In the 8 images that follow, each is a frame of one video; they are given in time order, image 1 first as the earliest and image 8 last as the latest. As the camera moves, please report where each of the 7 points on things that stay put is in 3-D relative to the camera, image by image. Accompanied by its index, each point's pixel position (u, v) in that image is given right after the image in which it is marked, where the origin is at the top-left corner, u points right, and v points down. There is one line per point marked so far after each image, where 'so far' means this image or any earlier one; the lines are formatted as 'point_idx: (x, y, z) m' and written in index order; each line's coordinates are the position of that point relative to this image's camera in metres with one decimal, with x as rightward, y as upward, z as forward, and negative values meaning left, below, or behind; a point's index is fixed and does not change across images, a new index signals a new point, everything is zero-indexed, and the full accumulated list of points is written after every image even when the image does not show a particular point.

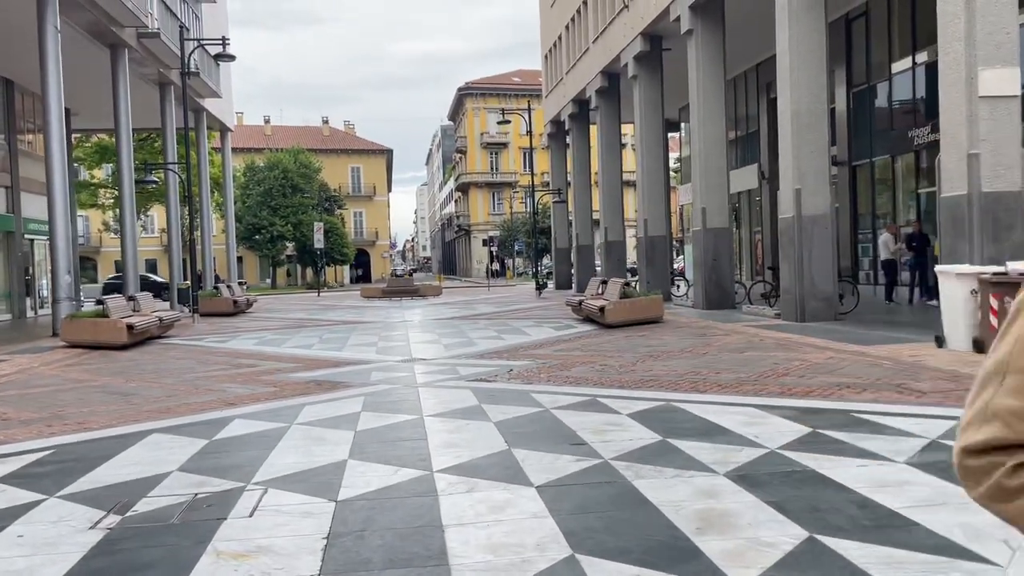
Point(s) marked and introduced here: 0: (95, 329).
0: (-7.3, -0.7, +14.8) m
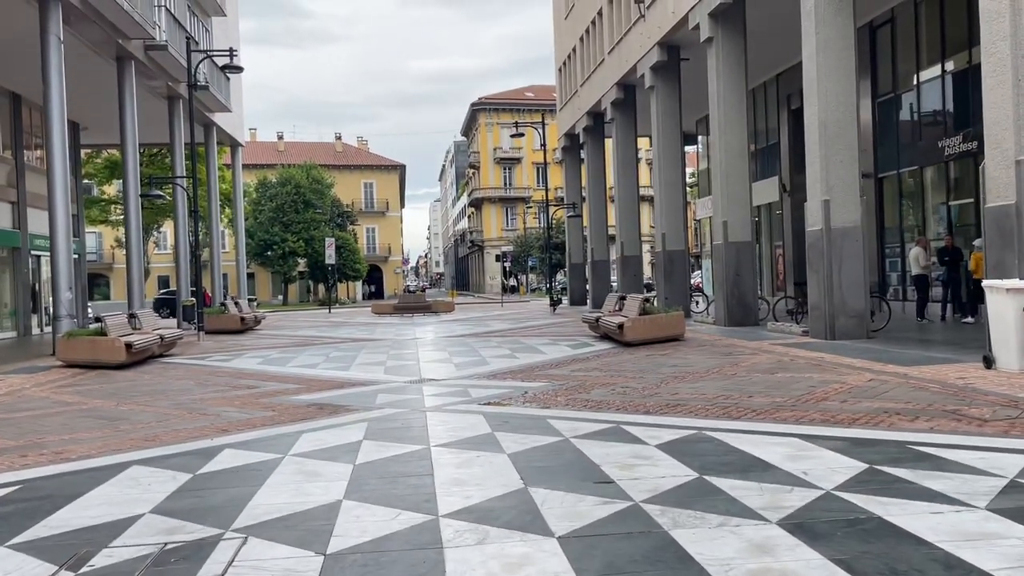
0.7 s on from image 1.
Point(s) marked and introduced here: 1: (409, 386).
0: (-7.1, -1.0, +14.2) m
1: (-1.4, -1.3, +11.5) m
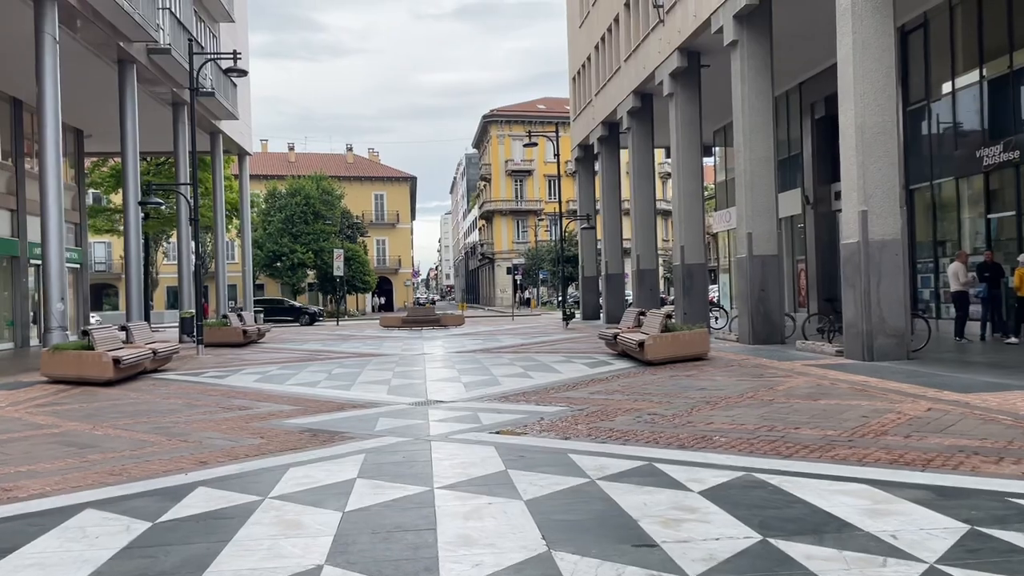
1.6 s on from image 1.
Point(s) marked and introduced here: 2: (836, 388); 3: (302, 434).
0: (-6.9, -1.2, +13.3) m
1: (-1.2, -1.5, +10.5) m
2: (+4.0, -1.2, +10.4) m
3: (-2.2, -1.5, +8.7) m
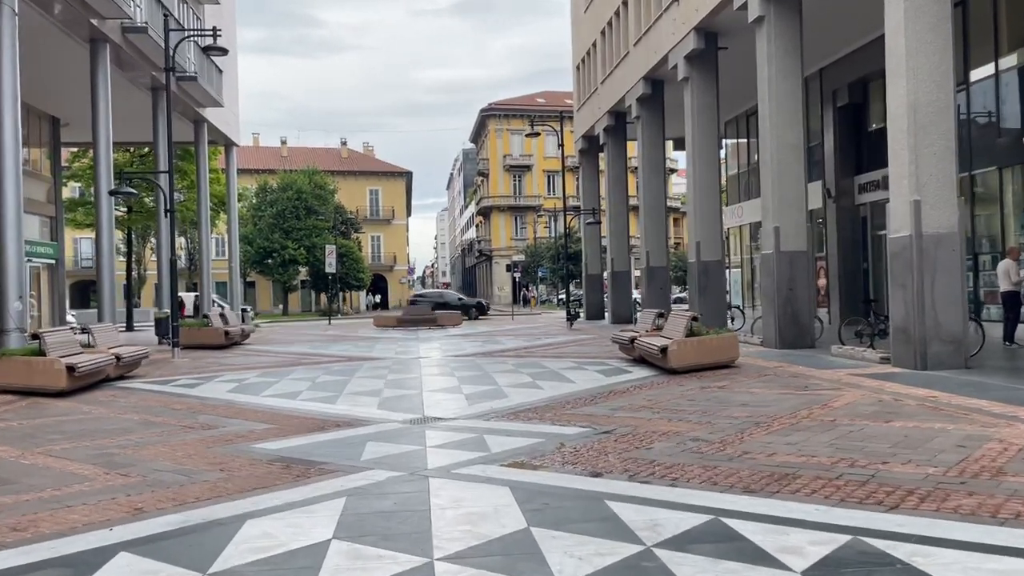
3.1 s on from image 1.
0: (-6.8, -1.2, +11.8) m
1: (-1.1, -1.5, +9.0) m
2: (+4.1, -1.2, +8.8) m
3: (-2.0, -1.5, +7.1) m
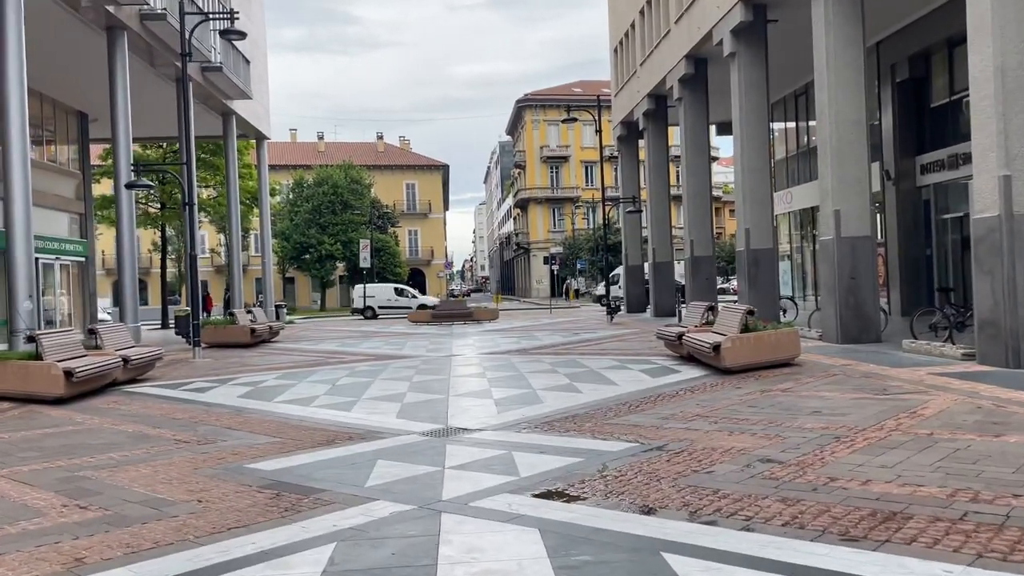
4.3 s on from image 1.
0: (-6.3, -1.1, +10.9) m
1: (-0.8, -1.4, +7.8) m
2: (+4.4, -1.1, +7.4) m
3: (-1.8, -1.5, +6.0) m
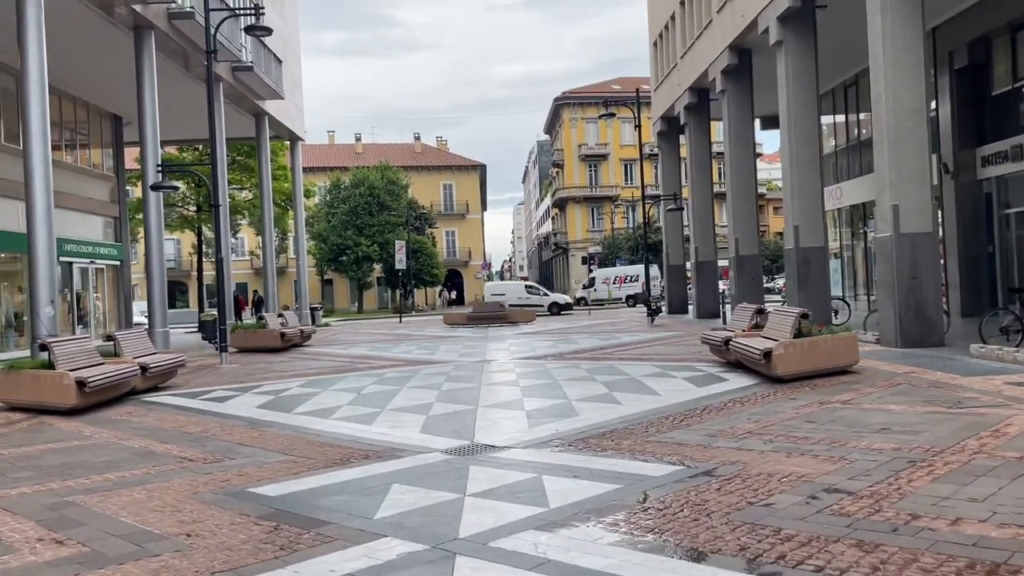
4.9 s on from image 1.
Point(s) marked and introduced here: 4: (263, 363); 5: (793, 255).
0: (-5.9, -1.2, +10.4) m
1: (-0.5, -1.5, +7.1) m
2: (+4.7, -1.1, +6.5) m
3: (-1.6, -1.5, +5.4) m
4: (-5.2, -1.6, +17.5) m
5: (+6.3, +0.8, +18.9) m
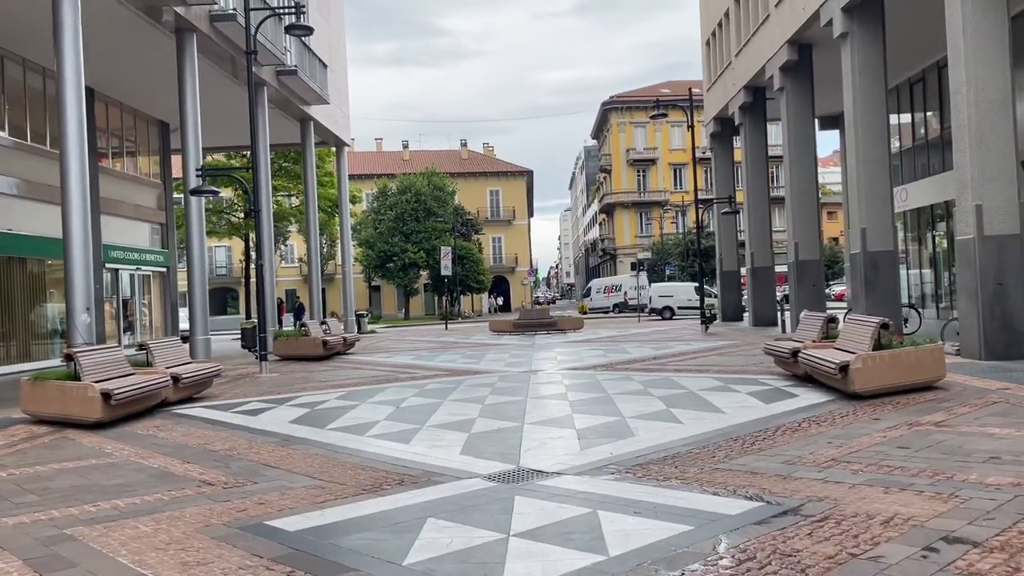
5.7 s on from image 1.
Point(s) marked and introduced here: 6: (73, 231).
0: (-5.3, -1.3, +9.9) m
1: (-0.1, -1.5, +6.3) m
2: (+5.0, -1.2, +5.4) m
3: (-1.3, -1.6, +4.7) m
4: (-4.2, -1.7, +17.0) m
5: (+7.3, +0.6, +17.7) m
6: (-7.4, +0.9, +14.2) m
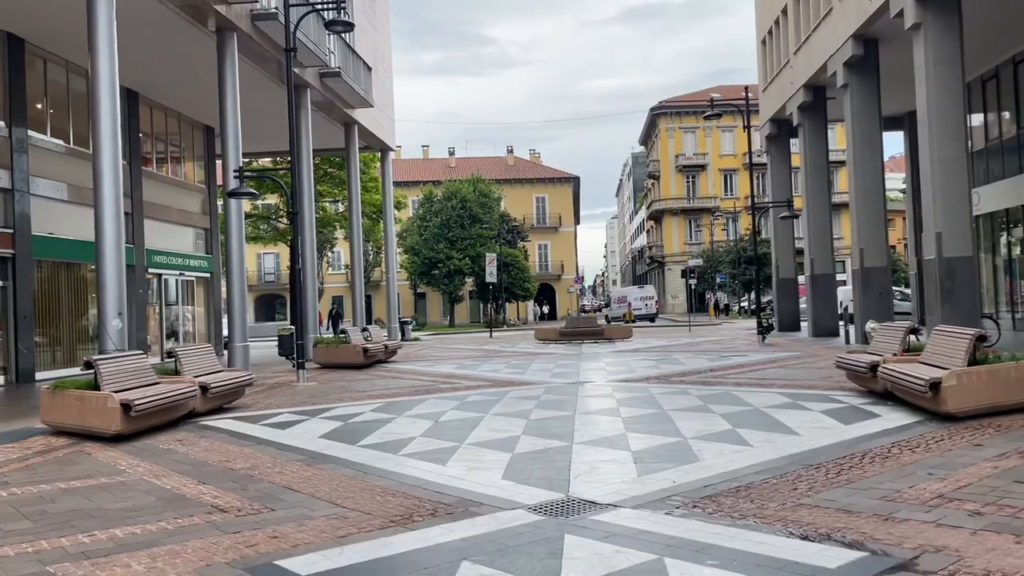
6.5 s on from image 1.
0: (-4.8, -1.3, +9.3) m
1: (+0.2, -1.6, +5.5) m
2: (+5.3, -1.2, +4.3) m
3: (-1.1, -1.6, +3.9) m
4: (-3.3, -1.8, +16.3) m
5: (+8.3, +0.4, +16.5) m
6: (-6.6, +0.9, +13.7) m
